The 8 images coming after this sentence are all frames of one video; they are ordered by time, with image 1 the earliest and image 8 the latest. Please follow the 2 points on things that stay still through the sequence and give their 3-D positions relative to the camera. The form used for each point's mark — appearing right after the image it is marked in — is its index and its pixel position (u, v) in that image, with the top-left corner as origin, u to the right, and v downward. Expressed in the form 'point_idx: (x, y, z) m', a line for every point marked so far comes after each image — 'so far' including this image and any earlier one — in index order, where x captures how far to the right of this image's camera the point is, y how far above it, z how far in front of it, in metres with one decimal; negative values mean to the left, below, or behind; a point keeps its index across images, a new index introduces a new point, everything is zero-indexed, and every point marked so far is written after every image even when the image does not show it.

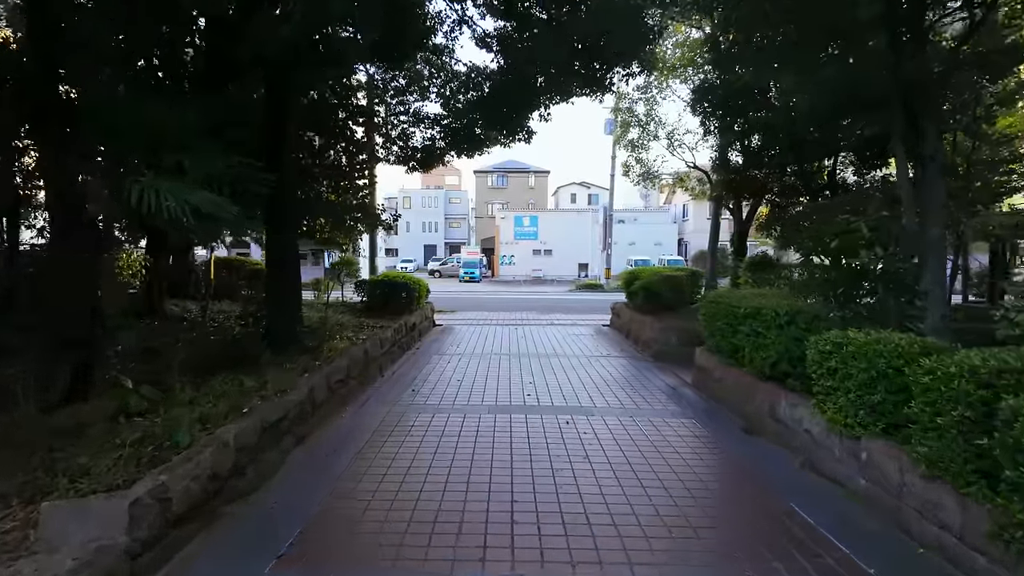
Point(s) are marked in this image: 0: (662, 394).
0: (+1.7, -1.2, +6.7) m
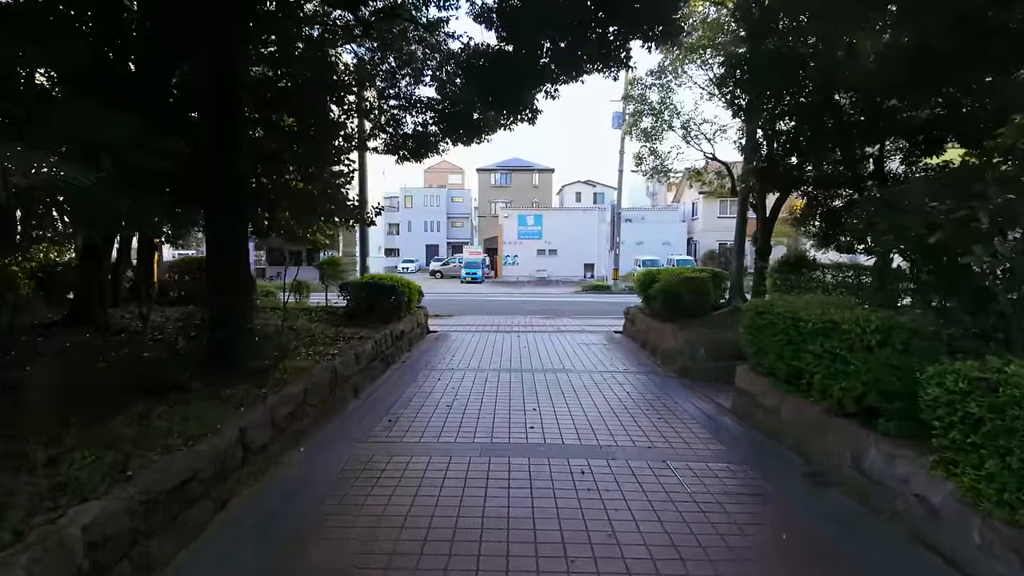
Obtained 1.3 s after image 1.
0: (+1.7, -1.3, +5.4) m
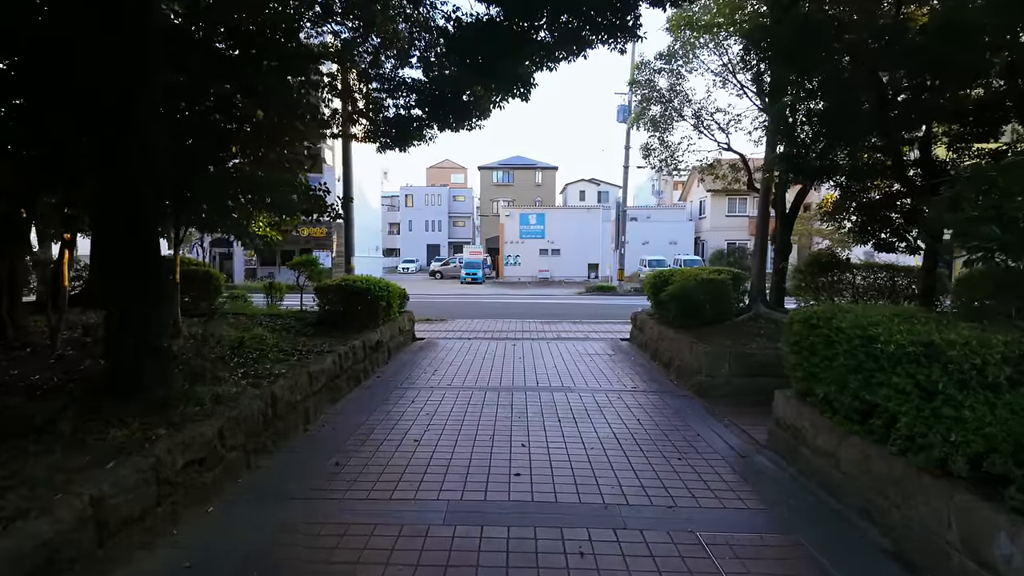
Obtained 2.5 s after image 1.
0: (+1.6, -1.3, +4.3) m
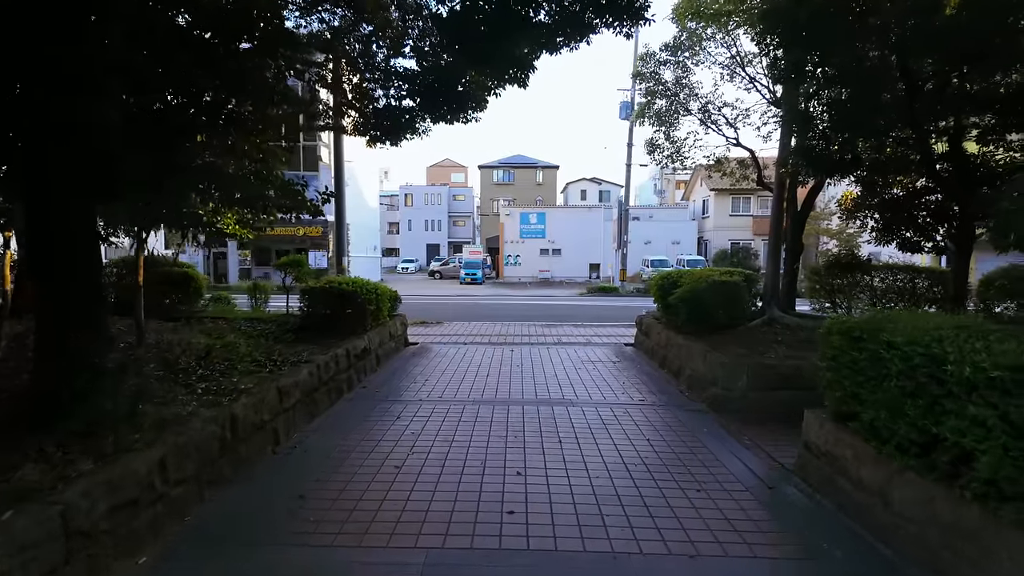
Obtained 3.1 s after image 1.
0: (+1.5, -1.4, +3.8) m
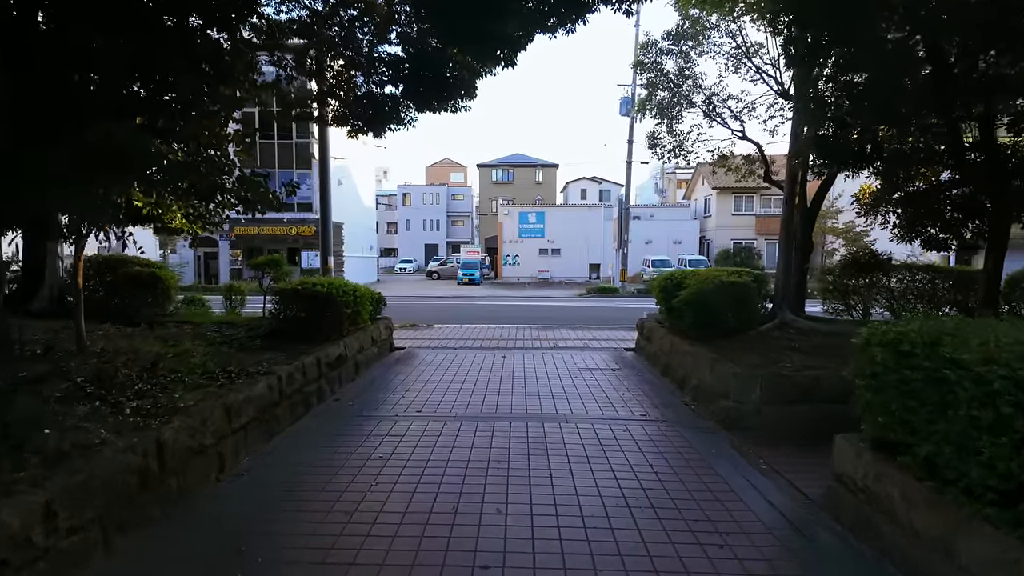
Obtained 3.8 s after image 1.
0: (+1.4, -1.4, +3.1) m
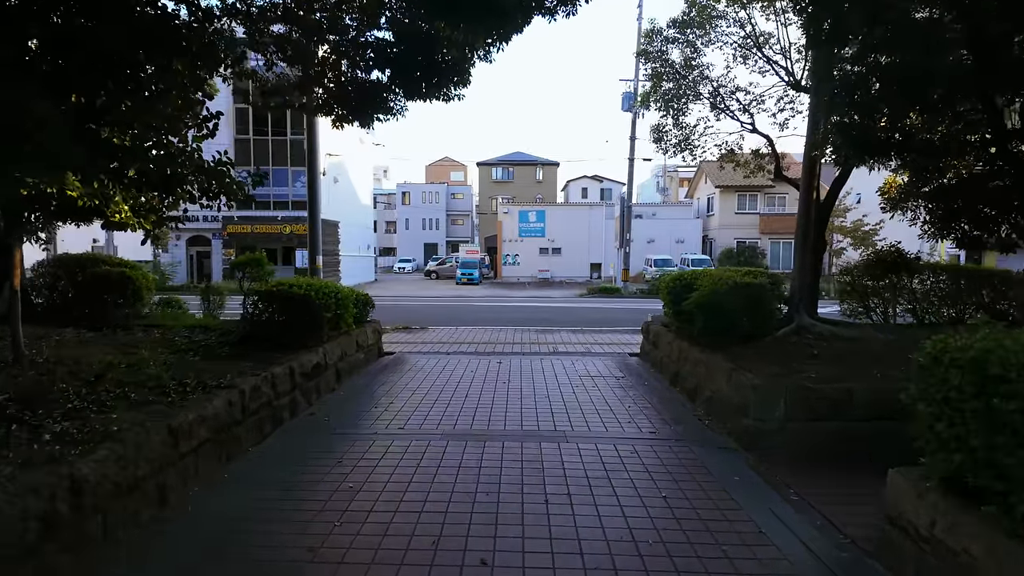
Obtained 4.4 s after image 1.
0: (+1.4, -1.4, +2.5) m
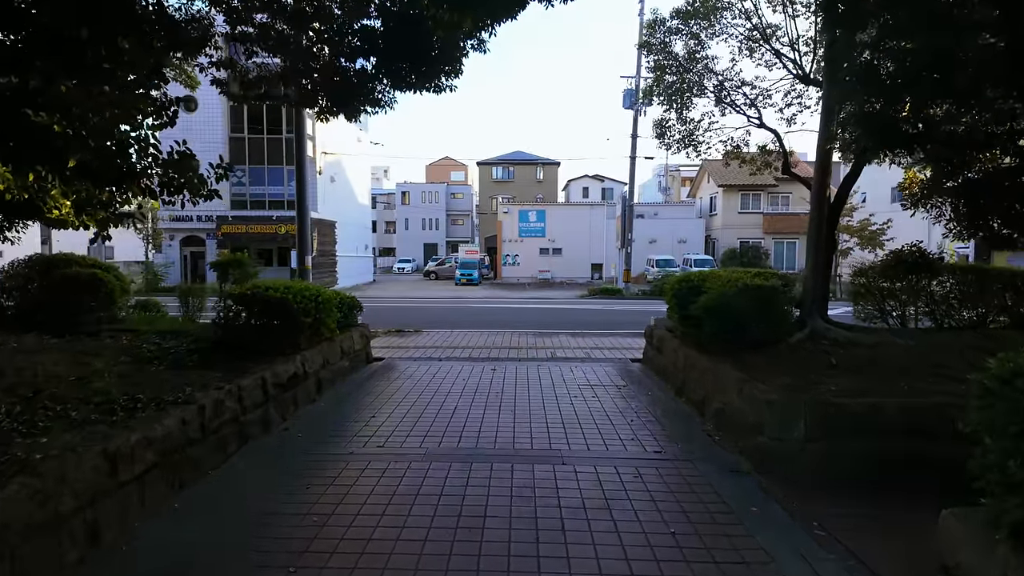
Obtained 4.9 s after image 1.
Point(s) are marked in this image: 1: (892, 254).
0: (+1.3, -1.4, +2.1) m
1: (+5.2, +0.5, +8.0) m
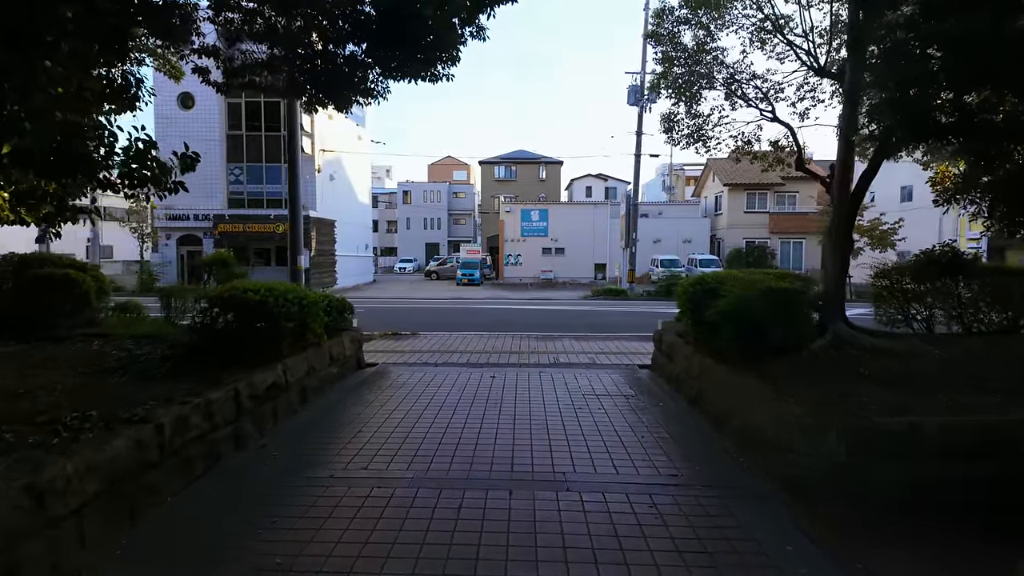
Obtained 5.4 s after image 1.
0: (+1.3, -1.5, +1.6) m
1: (+5.2, +0.4, +7.5) m
